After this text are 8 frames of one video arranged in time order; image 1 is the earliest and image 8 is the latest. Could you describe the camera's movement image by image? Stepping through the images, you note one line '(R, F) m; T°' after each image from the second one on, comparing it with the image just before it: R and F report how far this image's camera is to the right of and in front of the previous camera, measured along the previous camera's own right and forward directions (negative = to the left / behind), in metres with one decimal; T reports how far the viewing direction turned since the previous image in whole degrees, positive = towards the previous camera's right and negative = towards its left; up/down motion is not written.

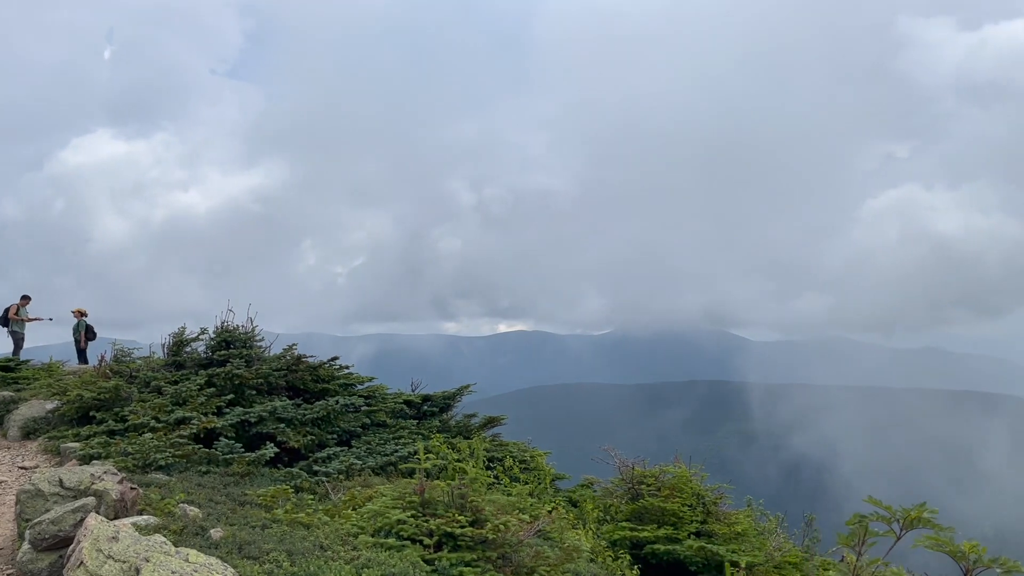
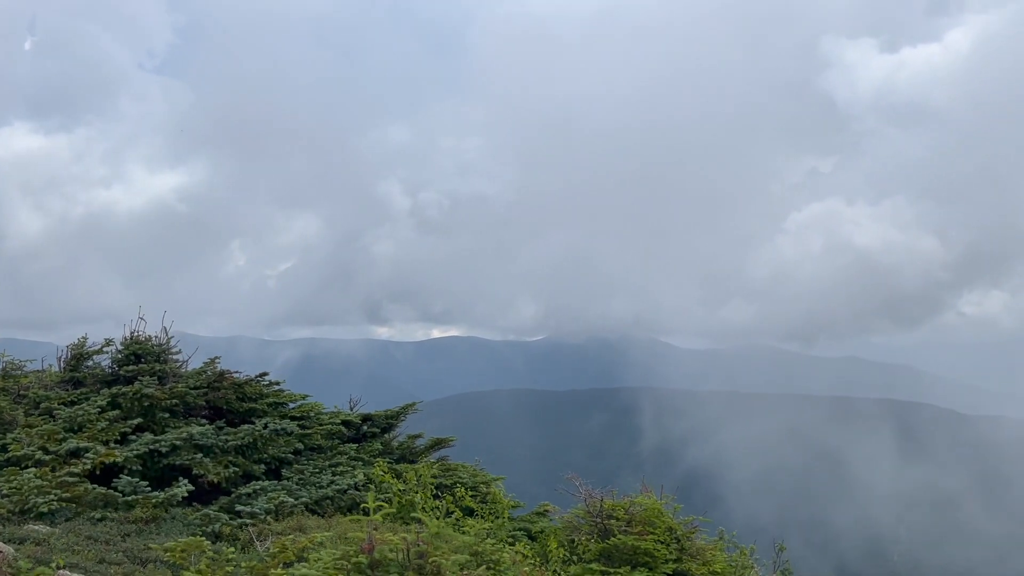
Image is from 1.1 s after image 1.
(-0.3, +1.5) m; +5°
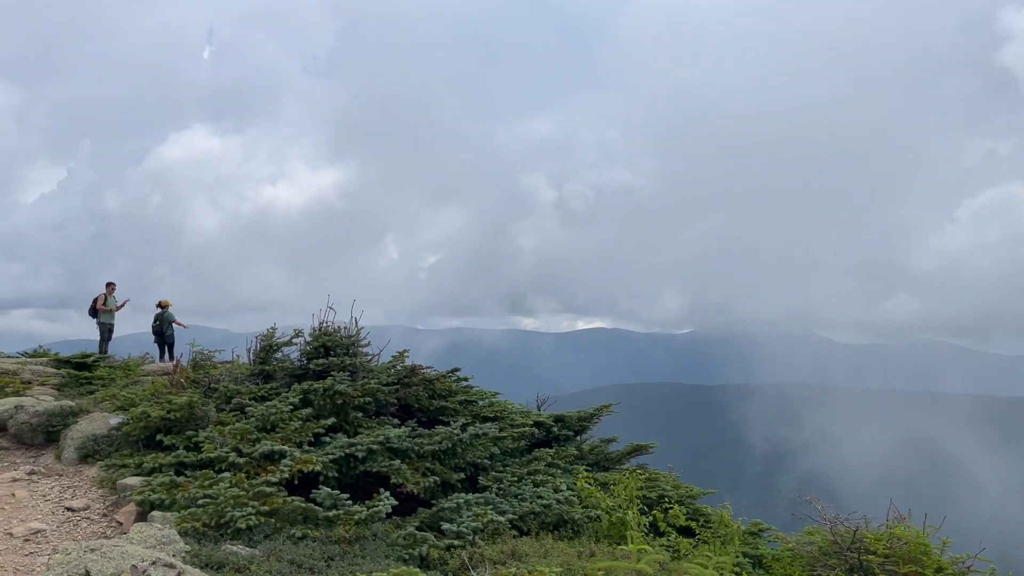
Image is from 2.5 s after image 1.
(-1.0, +1.5) m; -10°
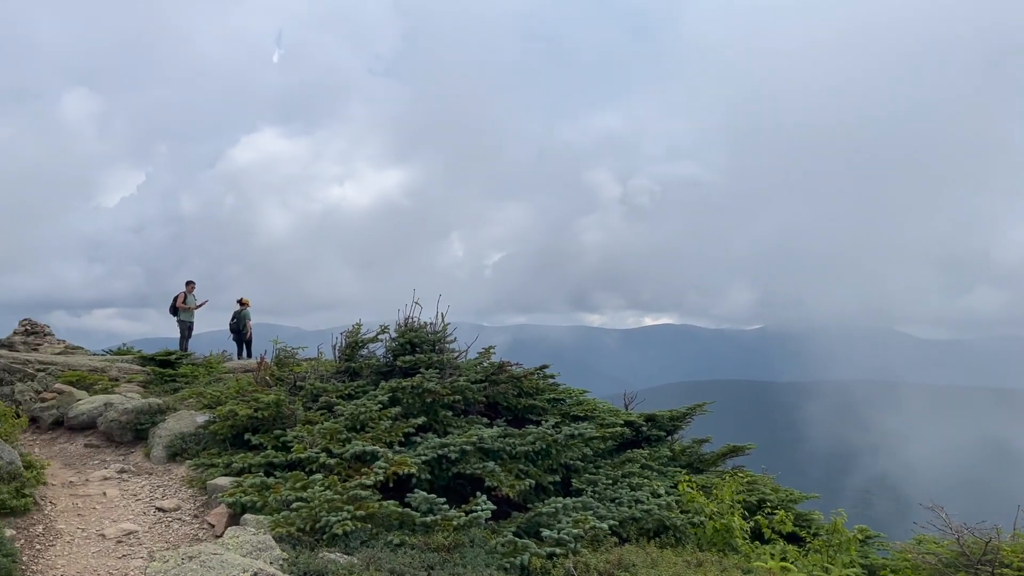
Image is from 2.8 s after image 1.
(-0.4, +0.5) m; -4°
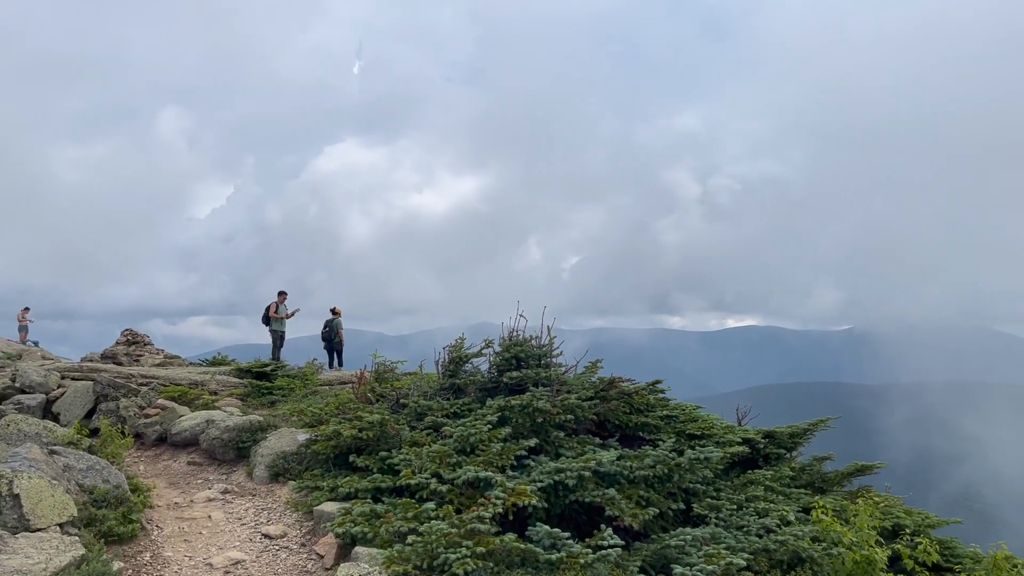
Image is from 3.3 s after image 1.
(-0.4, +0.6) m; -5°
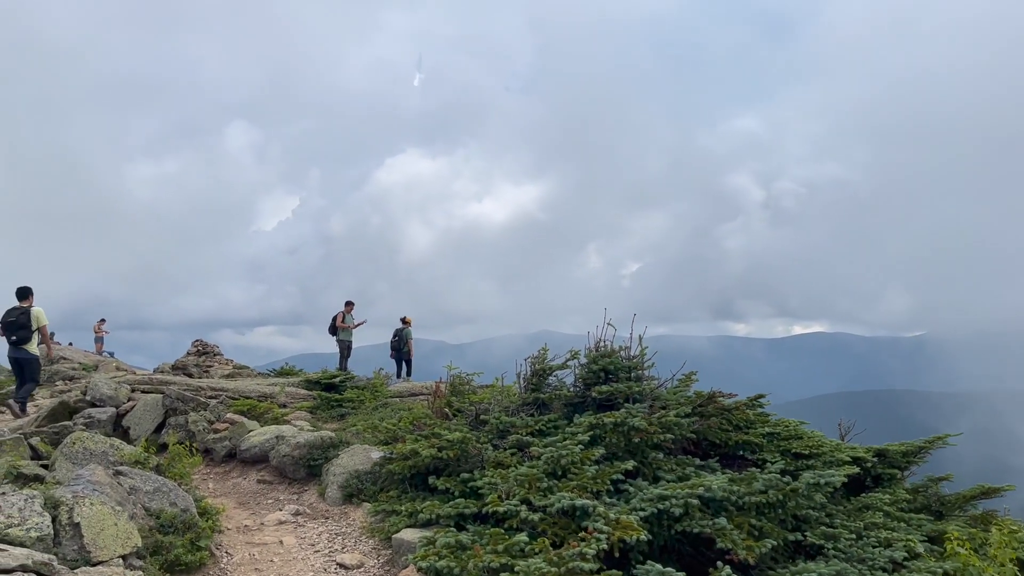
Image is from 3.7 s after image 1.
(-0.3, +0.8) m; -4°
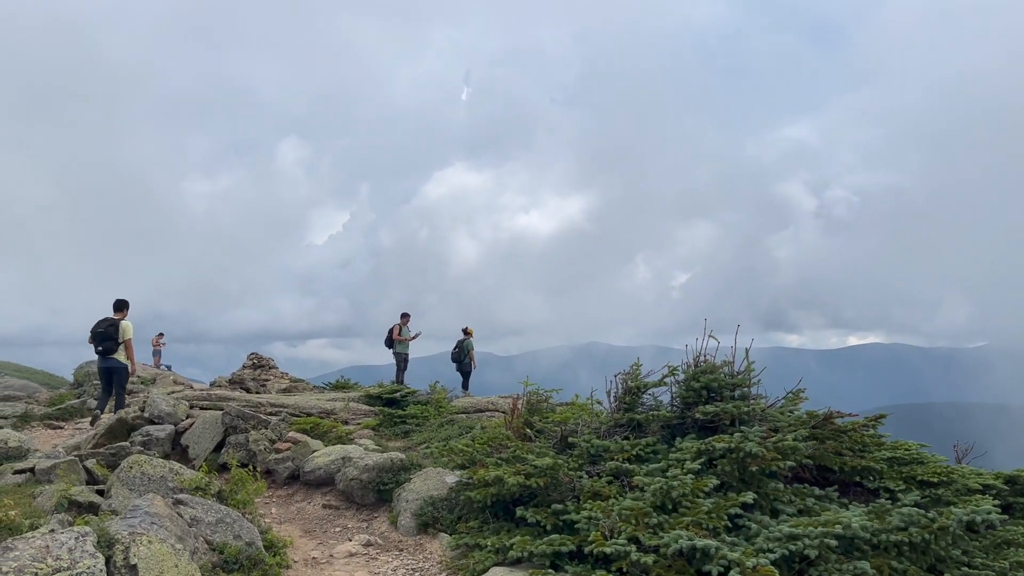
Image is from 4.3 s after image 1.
(-0.4, +0.9) m; -3°
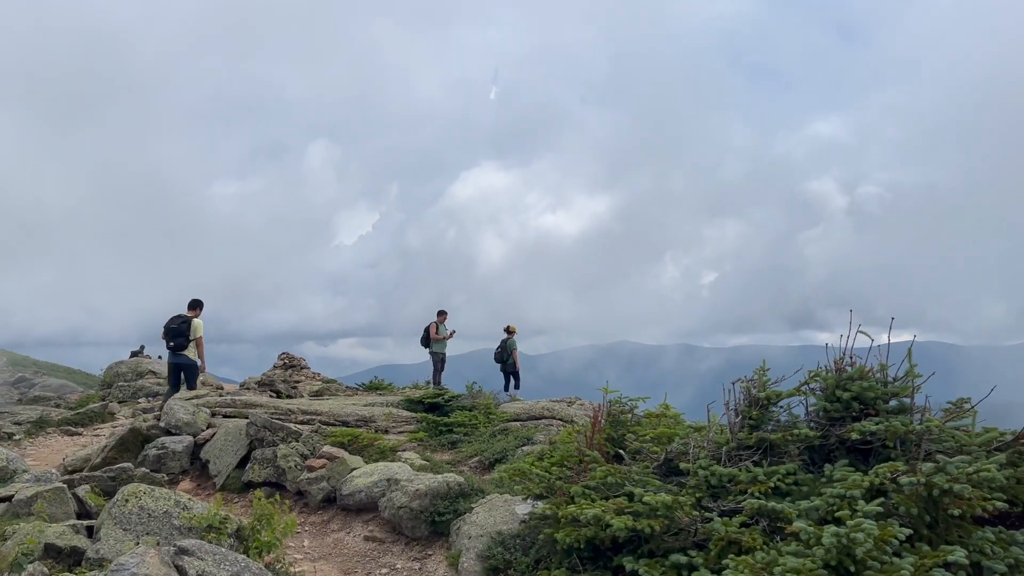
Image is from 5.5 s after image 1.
(-0.5, +1.8) m; -2°
